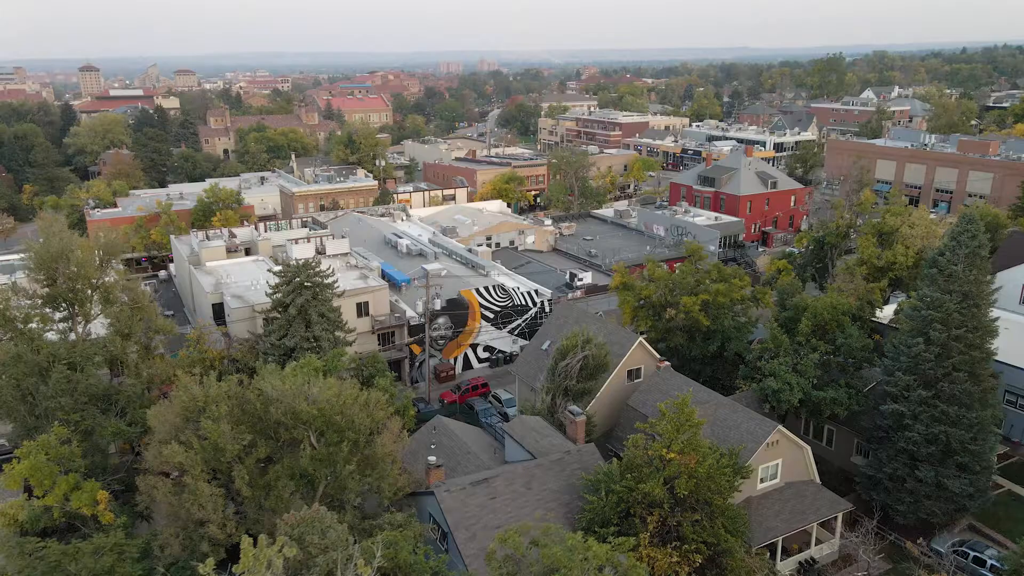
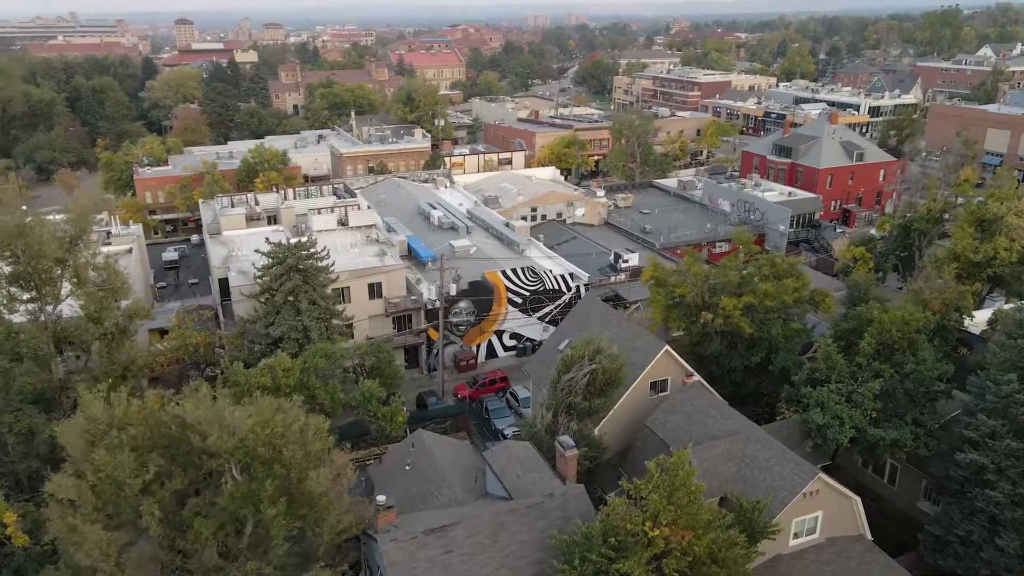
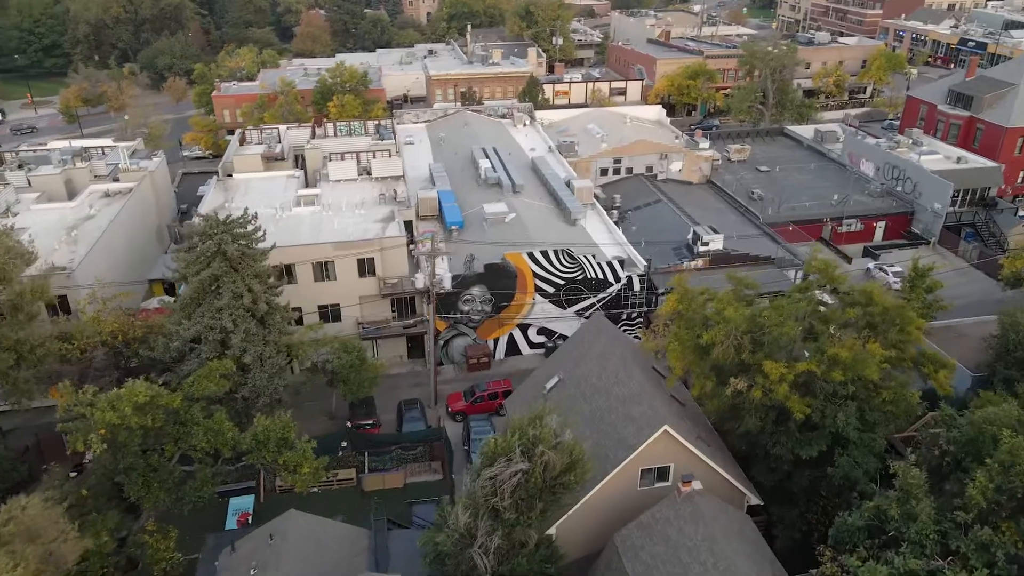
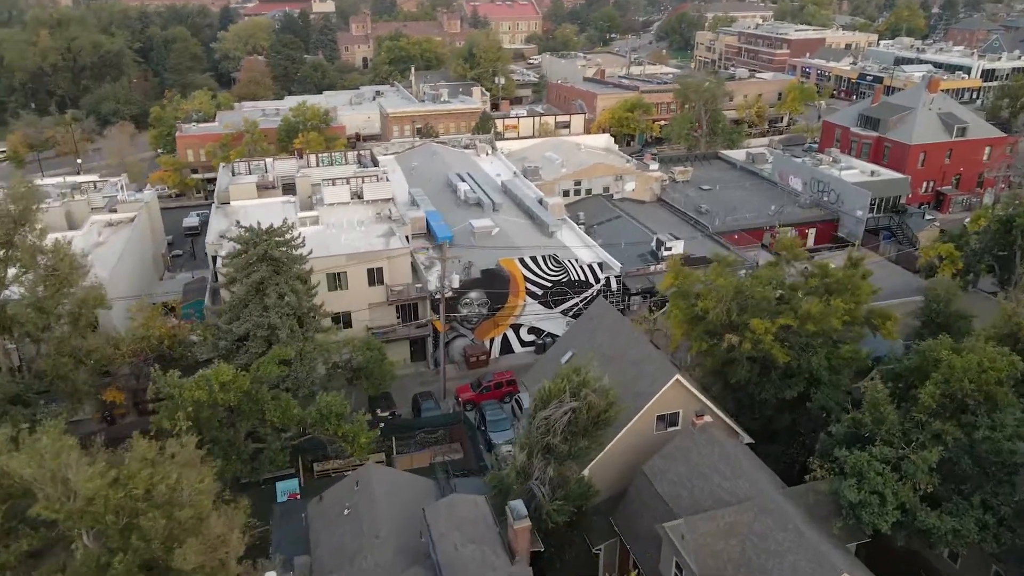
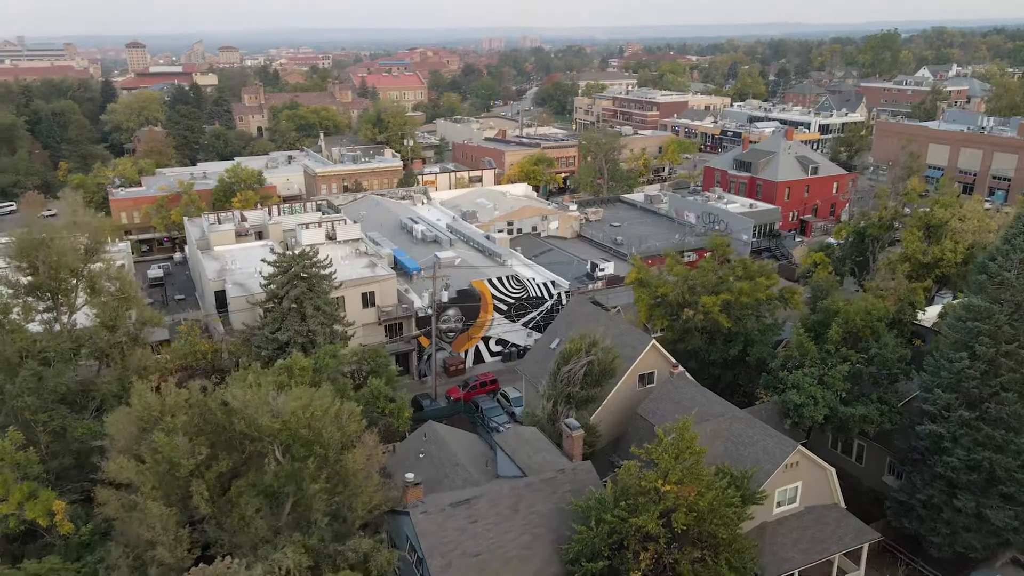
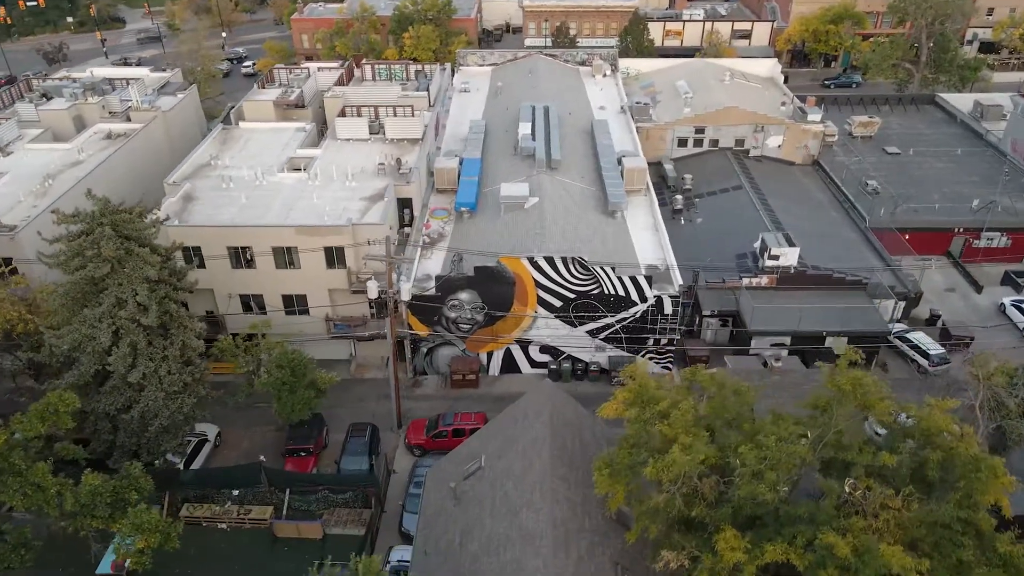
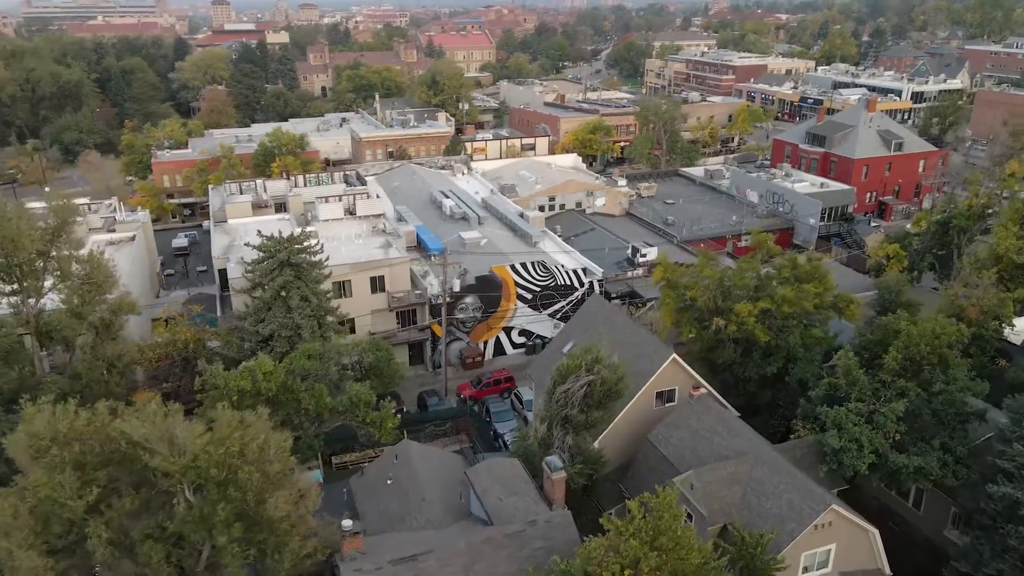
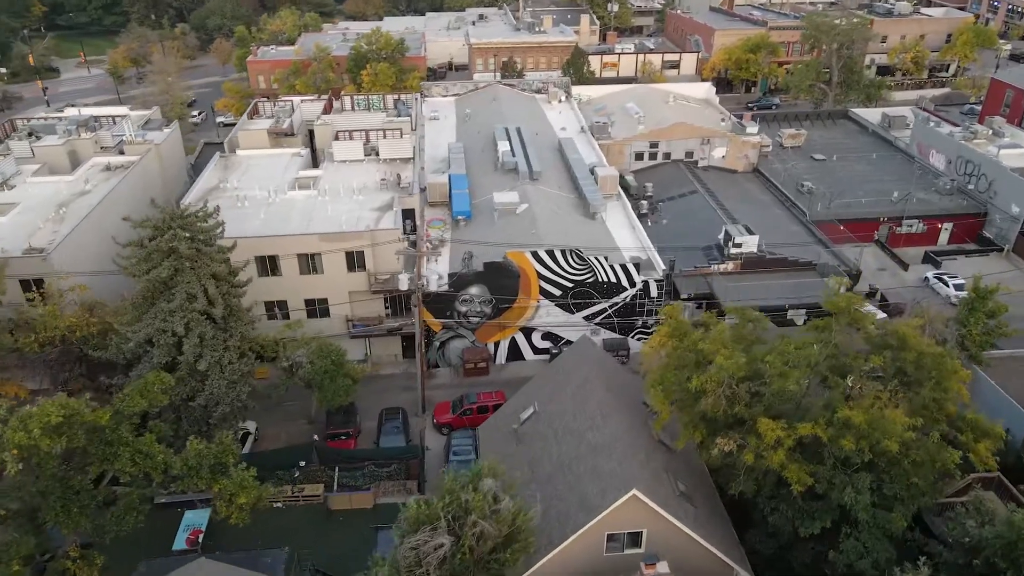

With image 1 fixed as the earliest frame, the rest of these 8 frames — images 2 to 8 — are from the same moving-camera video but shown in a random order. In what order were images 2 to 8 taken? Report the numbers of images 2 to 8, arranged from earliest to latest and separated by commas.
5, 2, 7, 4, 3, 8, 6
